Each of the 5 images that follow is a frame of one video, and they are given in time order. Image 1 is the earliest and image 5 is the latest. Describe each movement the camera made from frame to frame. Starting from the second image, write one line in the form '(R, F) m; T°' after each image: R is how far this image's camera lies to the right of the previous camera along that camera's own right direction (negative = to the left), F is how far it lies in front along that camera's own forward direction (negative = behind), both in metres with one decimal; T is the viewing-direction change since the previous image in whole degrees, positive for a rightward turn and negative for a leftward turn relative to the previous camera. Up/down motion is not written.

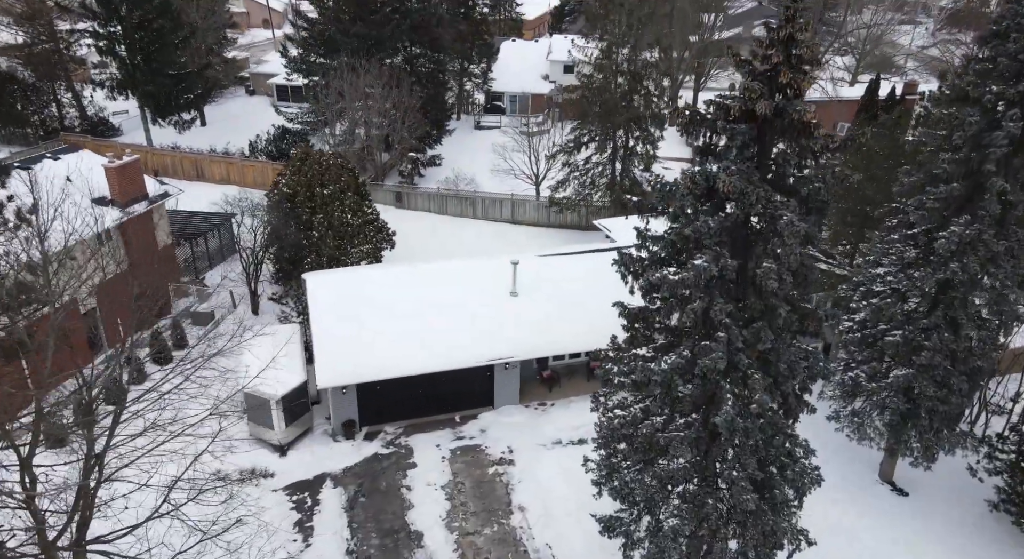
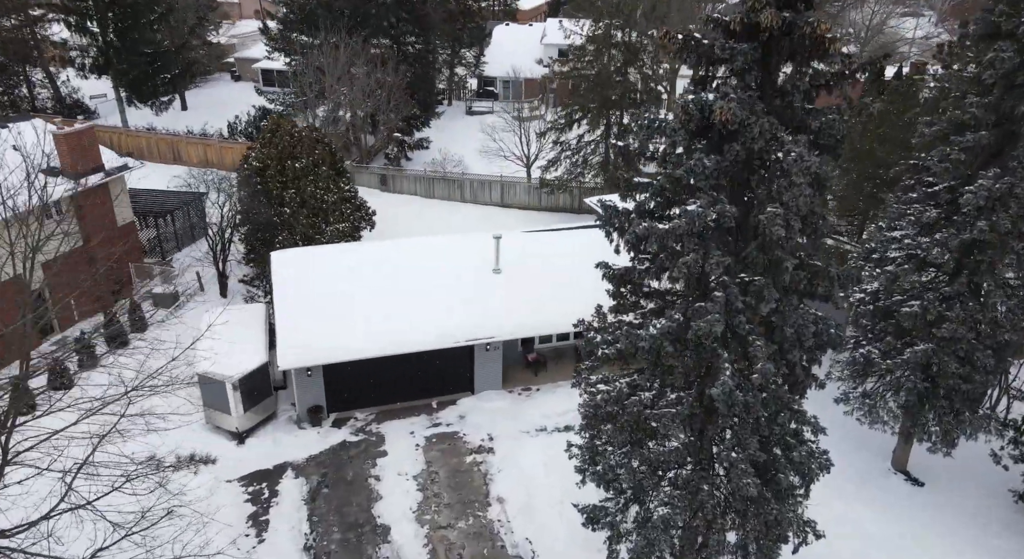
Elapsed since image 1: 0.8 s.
(+0.5, +1.6) m; 0°
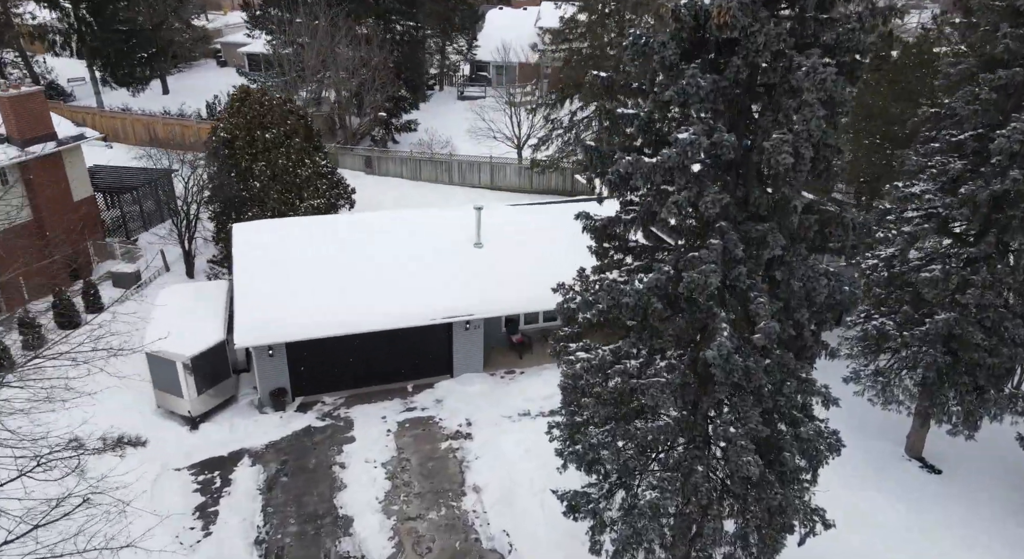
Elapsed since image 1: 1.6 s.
(+0.5, +1.4) m; 0°
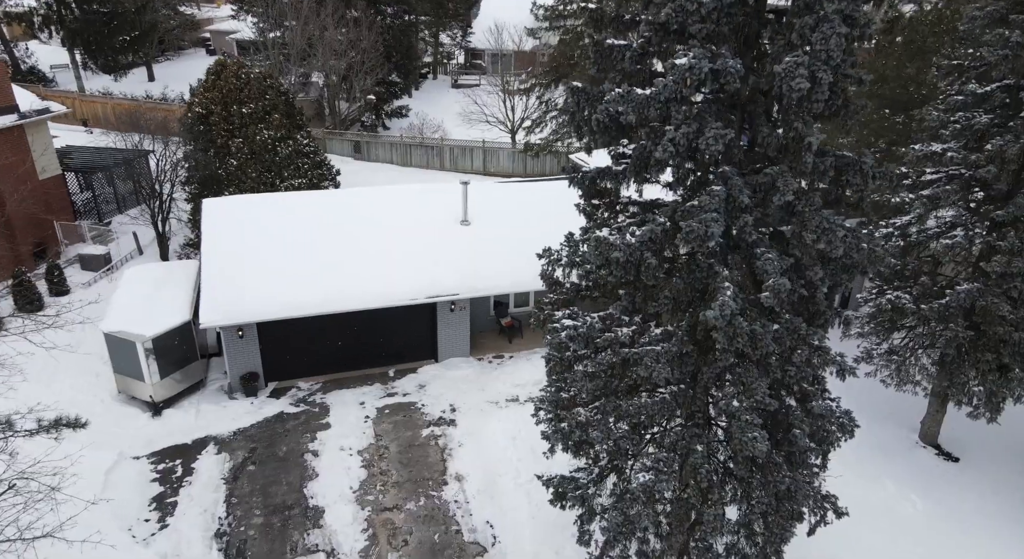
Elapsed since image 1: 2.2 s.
(+0.3, +1.0) m; 0°
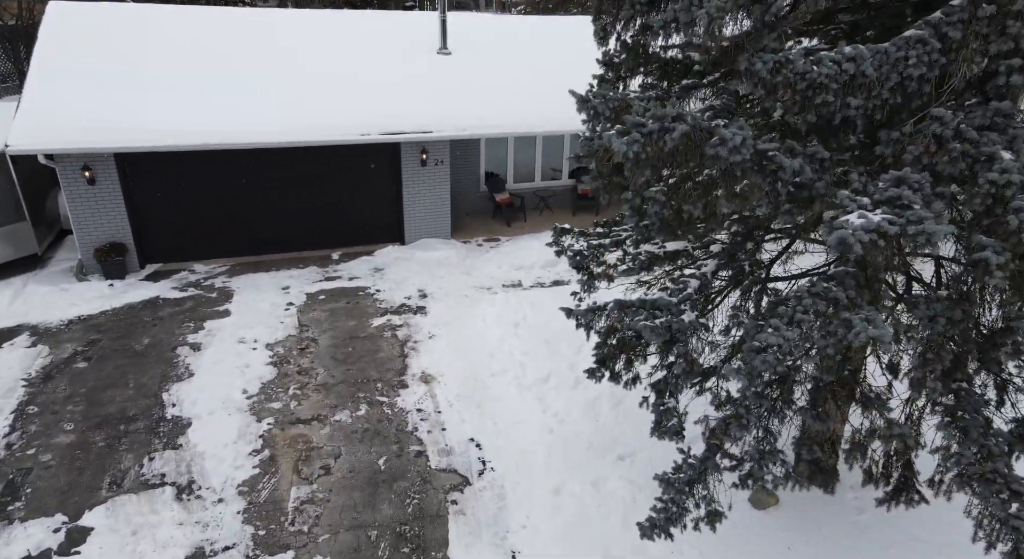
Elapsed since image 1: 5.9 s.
(-0.1, +5.2) m; +1°
